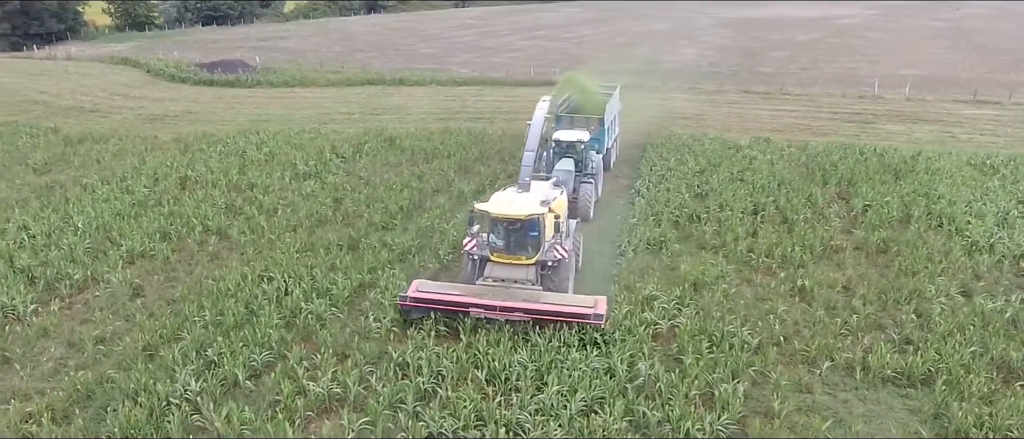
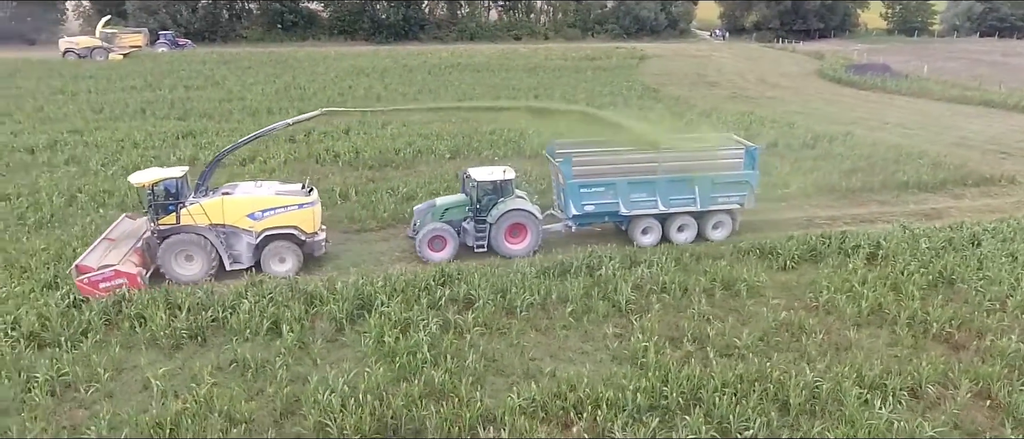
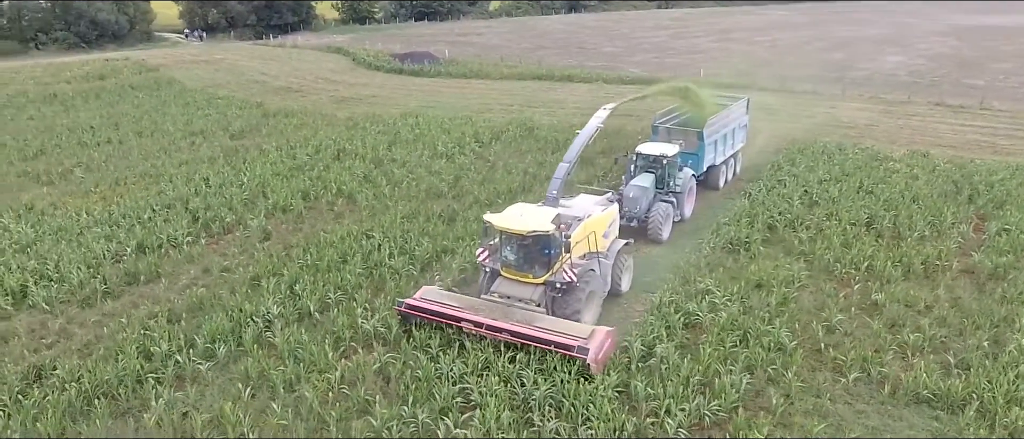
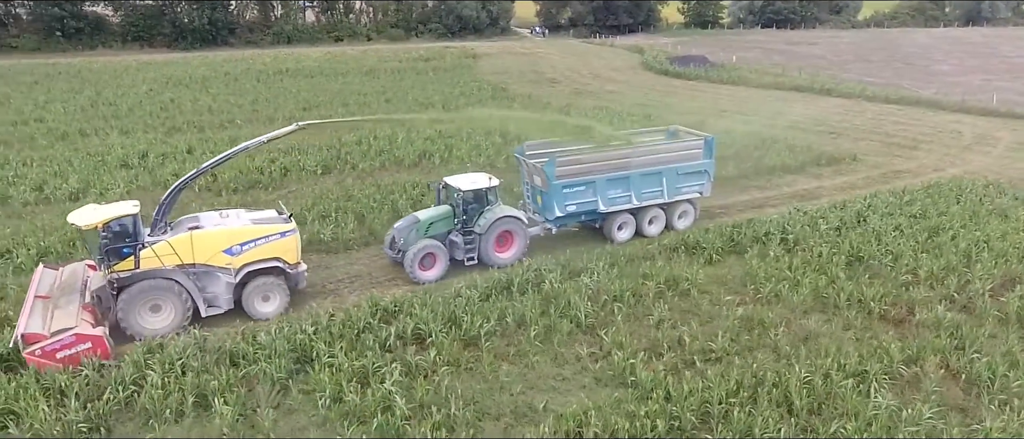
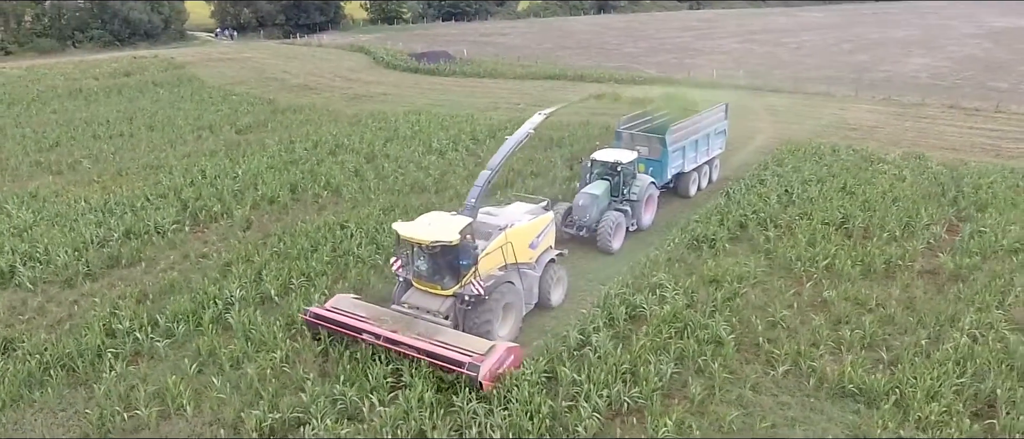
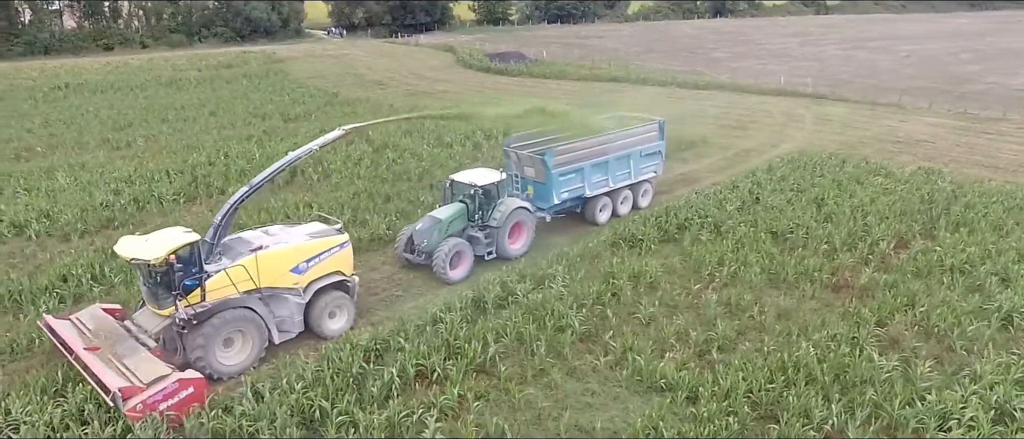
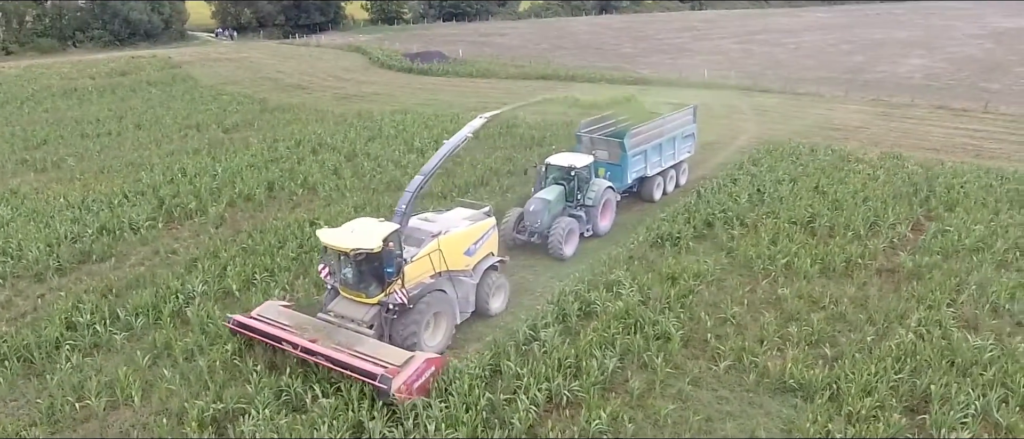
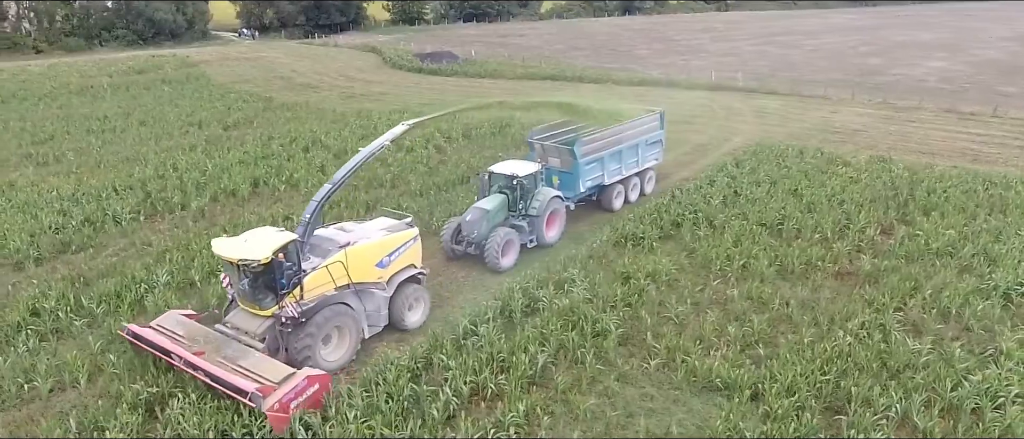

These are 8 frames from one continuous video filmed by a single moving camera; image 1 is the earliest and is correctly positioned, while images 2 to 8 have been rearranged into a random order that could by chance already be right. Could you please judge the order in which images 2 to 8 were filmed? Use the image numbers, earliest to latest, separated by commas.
3, 5, 7, 8, 6, 4, 2
